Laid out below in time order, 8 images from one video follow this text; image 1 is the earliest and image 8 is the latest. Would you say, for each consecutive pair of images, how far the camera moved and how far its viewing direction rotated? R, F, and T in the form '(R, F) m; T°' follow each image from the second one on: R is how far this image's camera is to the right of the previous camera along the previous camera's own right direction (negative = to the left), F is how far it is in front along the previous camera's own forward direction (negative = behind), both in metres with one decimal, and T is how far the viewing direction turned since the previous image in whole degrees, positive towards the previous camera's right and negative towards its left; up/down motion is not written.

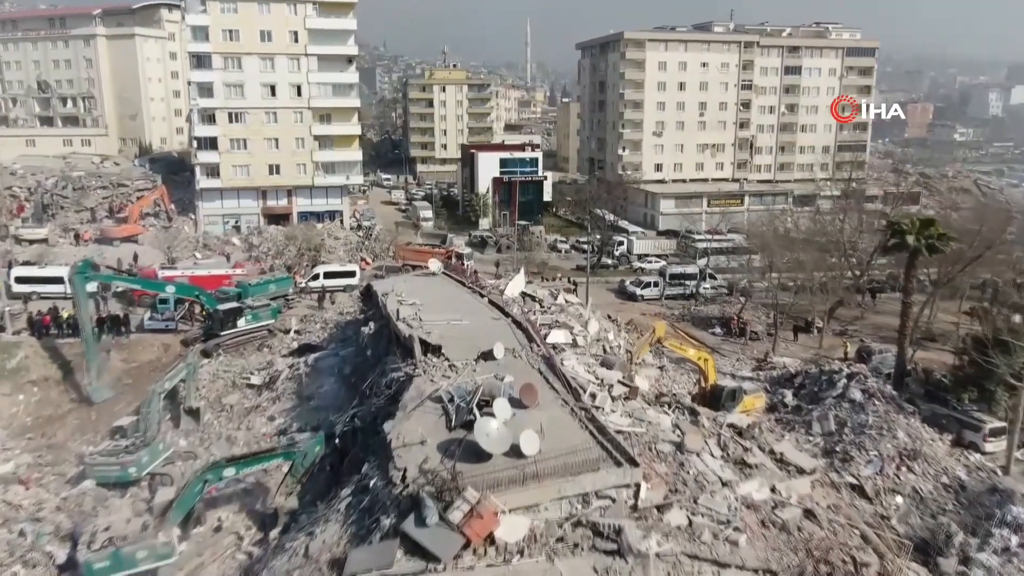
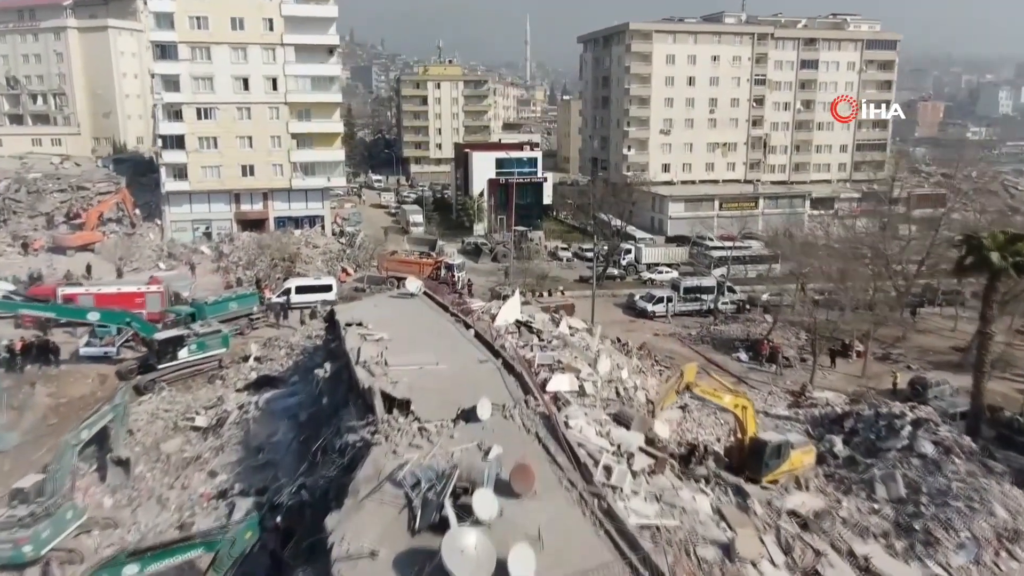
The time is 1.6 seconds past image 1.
(+0.2, +4.0) m; 0°
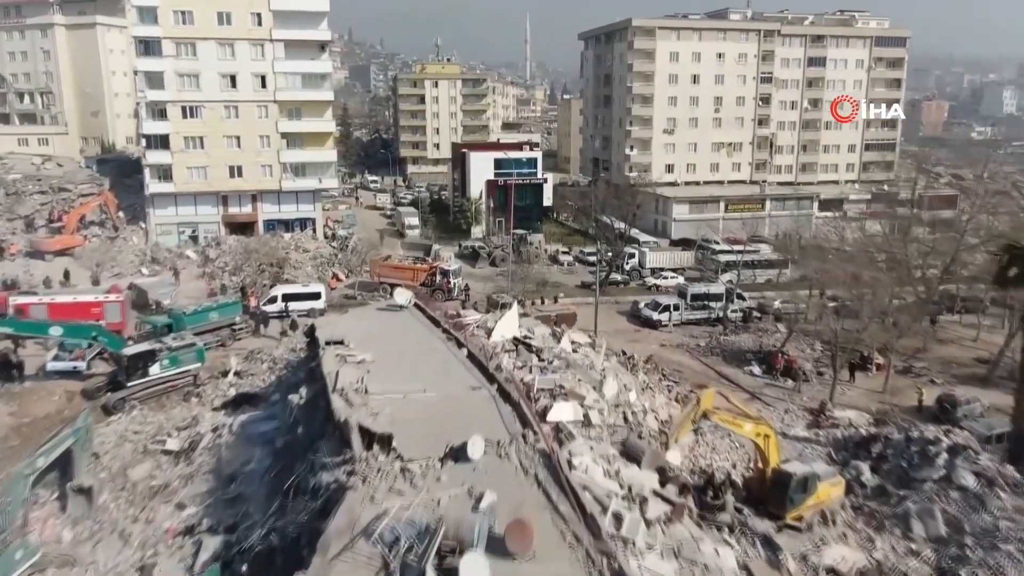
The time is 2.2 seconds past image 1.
(+0.1, +1.7) m; 0°
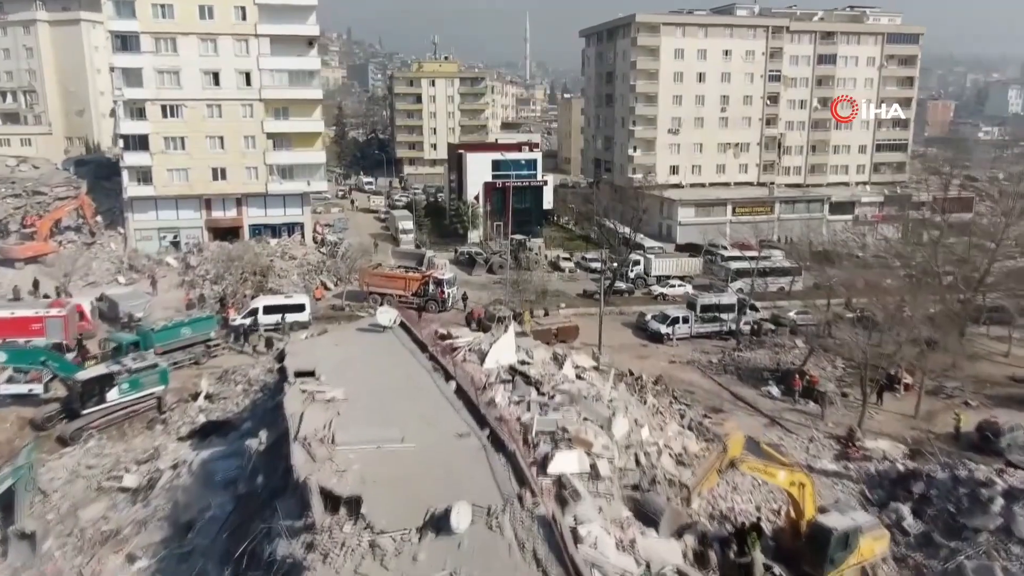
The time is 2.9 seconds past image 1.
(+0.1, +2.0) m; 0°
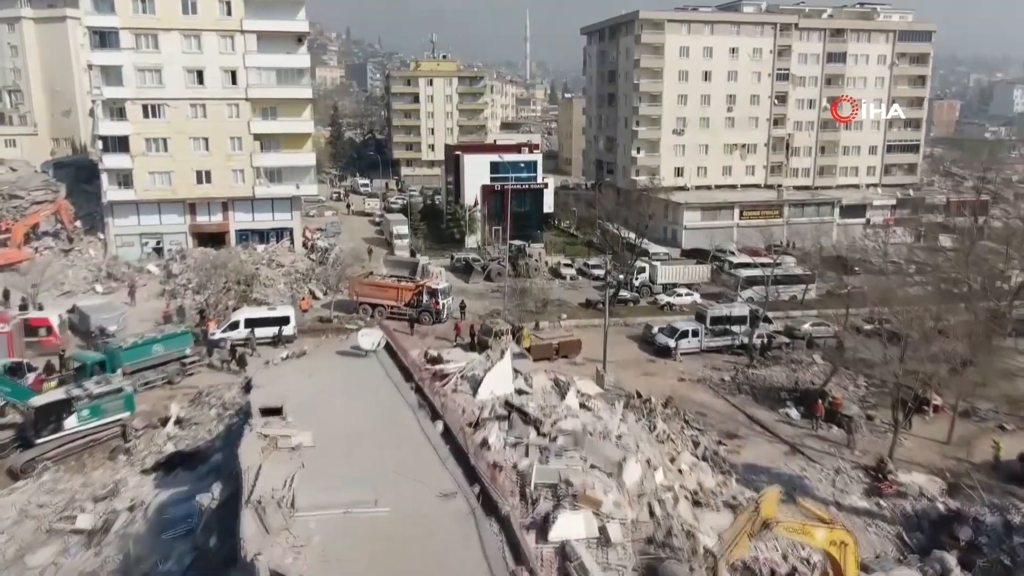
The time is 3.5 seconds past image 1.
(+0.1, +1.8) m; 0°
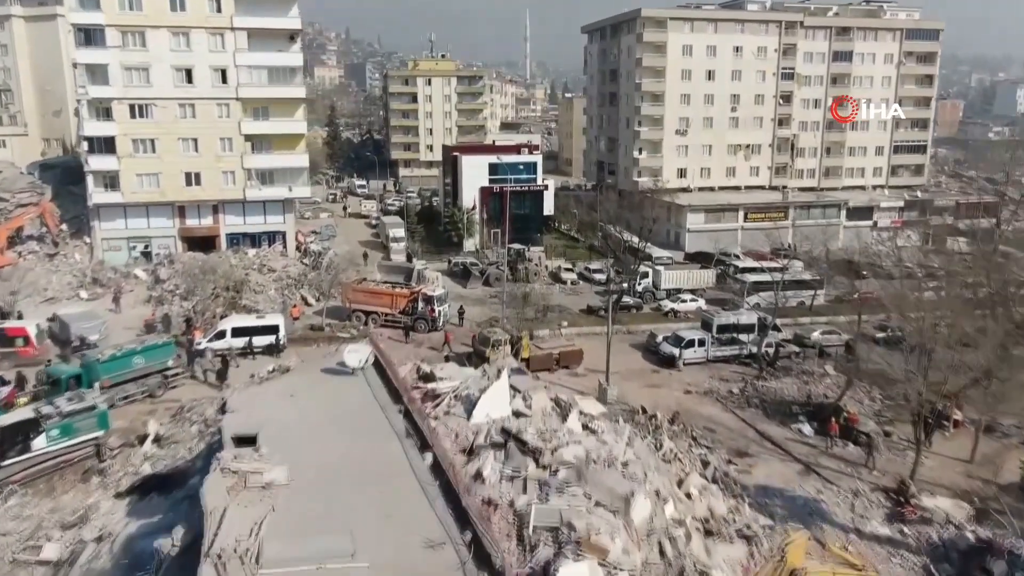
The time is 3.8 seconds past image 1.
(0.0, +1.1) m; 0°
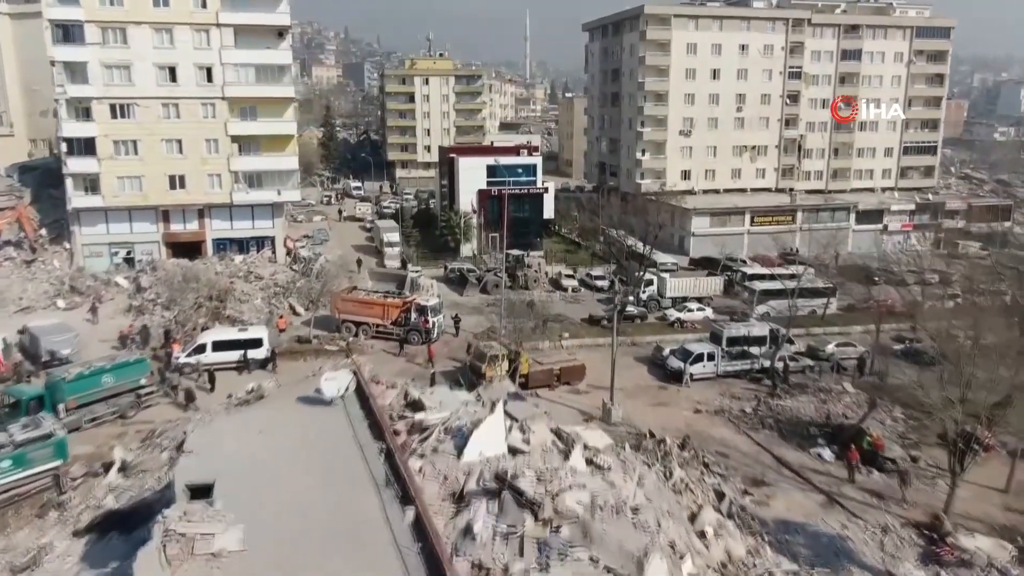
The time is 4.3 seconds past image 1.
(+0.1, +1.5) m; 0°
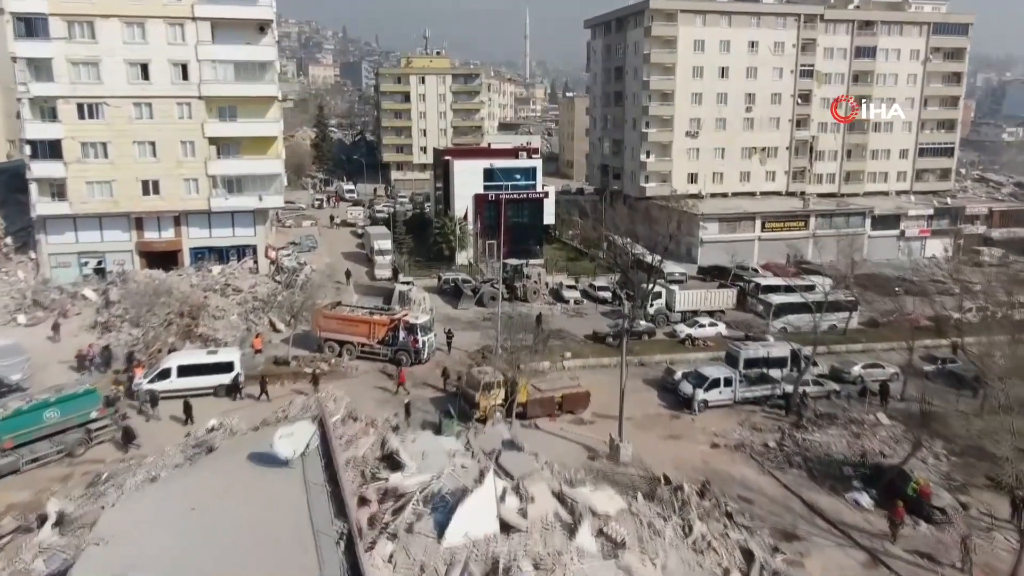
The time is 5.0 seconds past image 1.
(+0.1, +2.3) m; 0°
